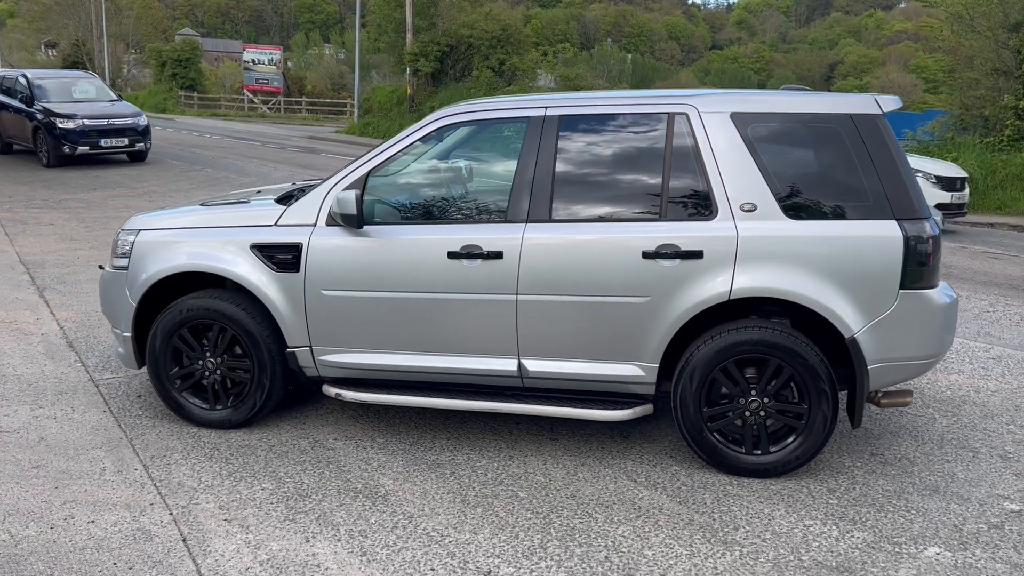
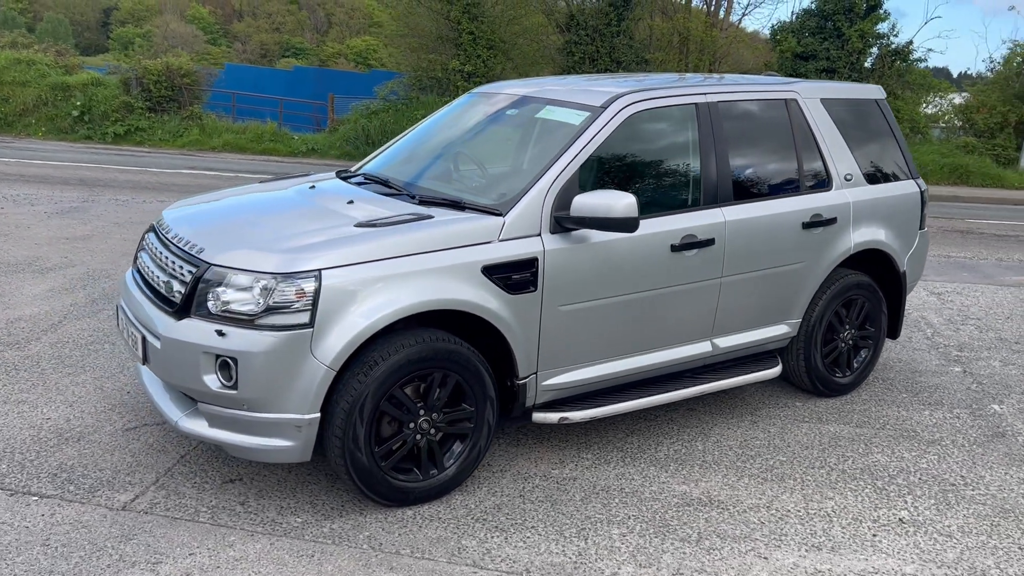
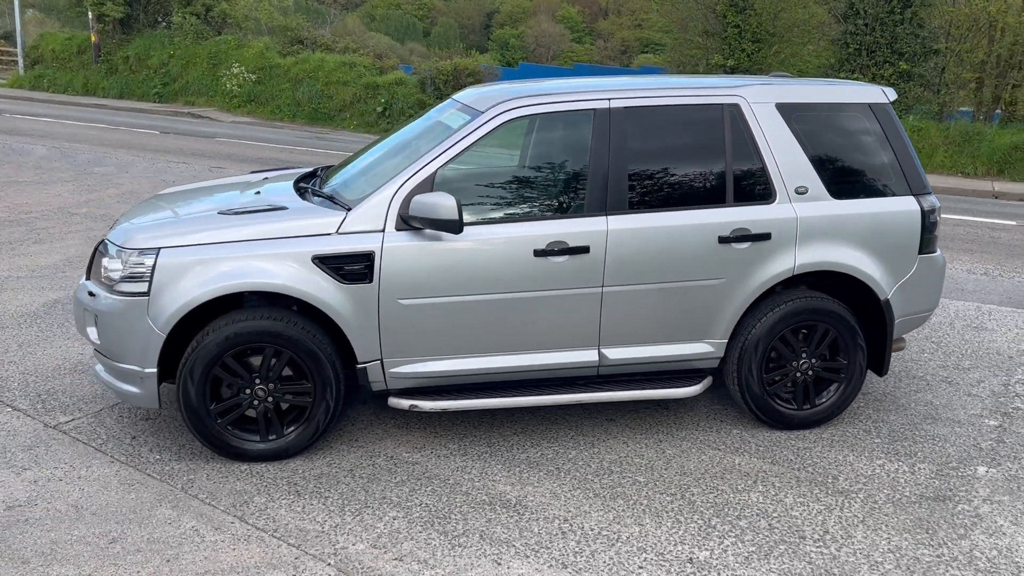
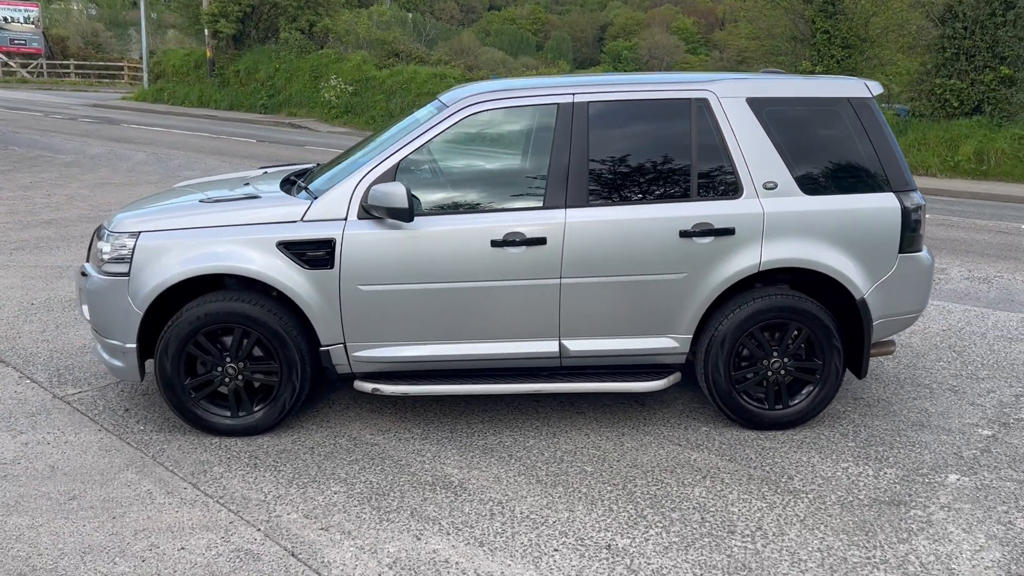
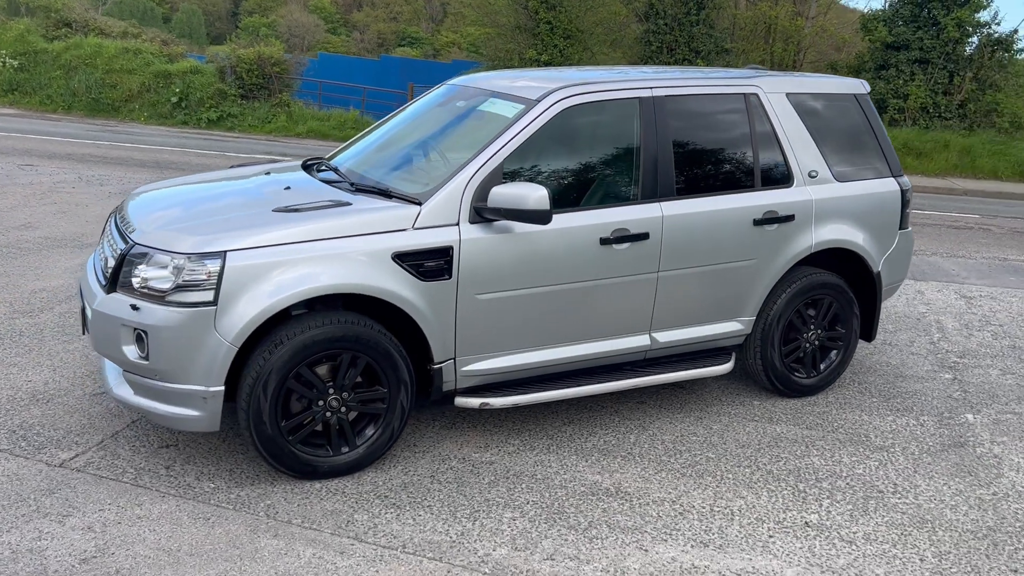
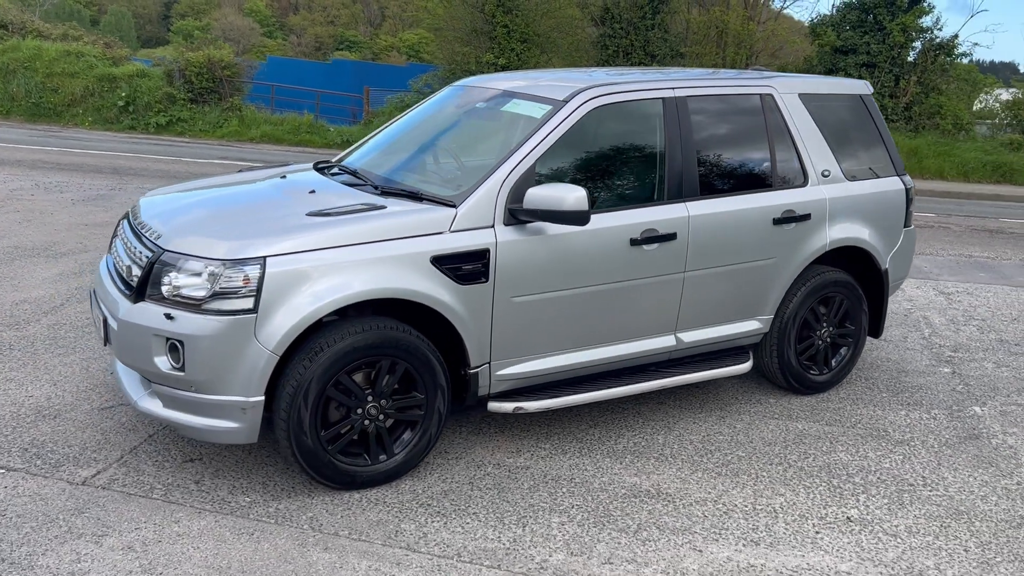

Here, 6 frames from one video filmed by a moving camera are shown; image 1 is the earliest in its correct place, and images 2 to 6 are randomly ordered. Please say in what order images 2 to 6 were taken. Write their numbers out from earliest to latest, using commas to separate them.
4, 3, 5, 6, 2
